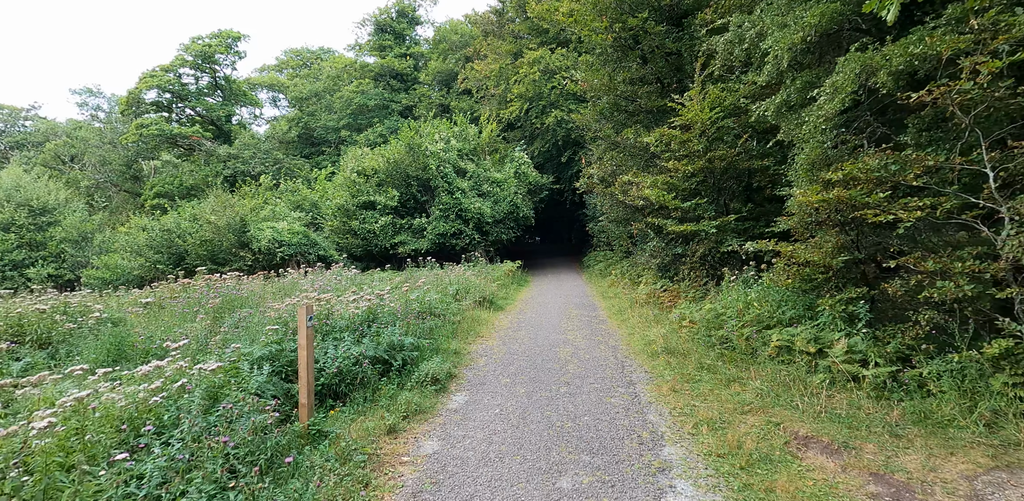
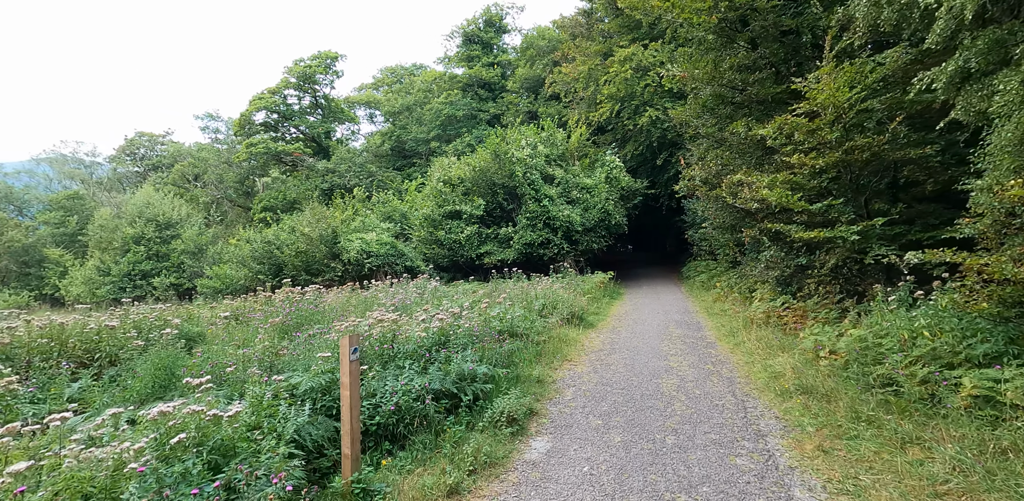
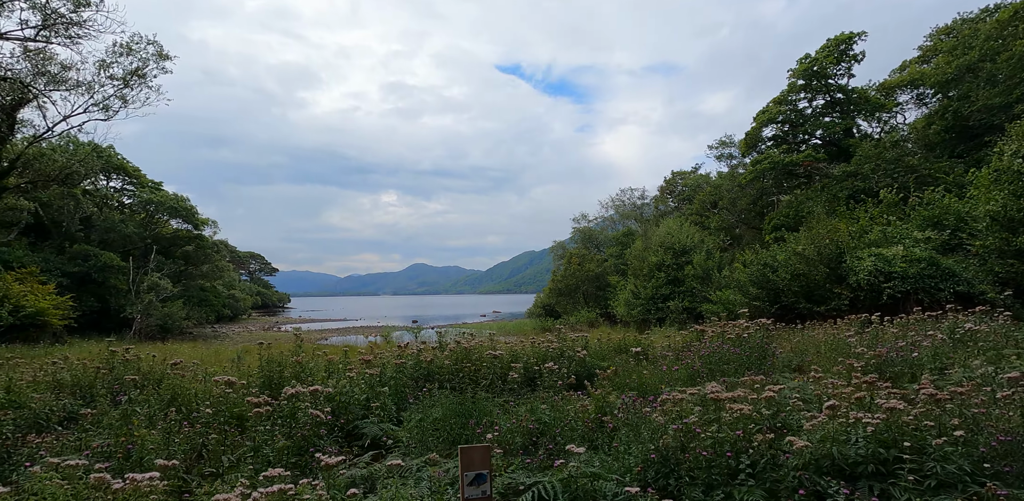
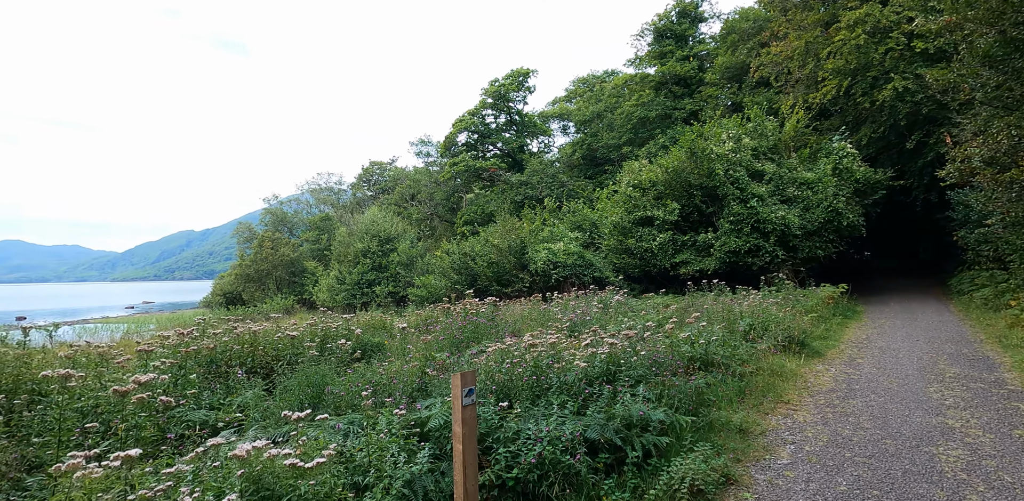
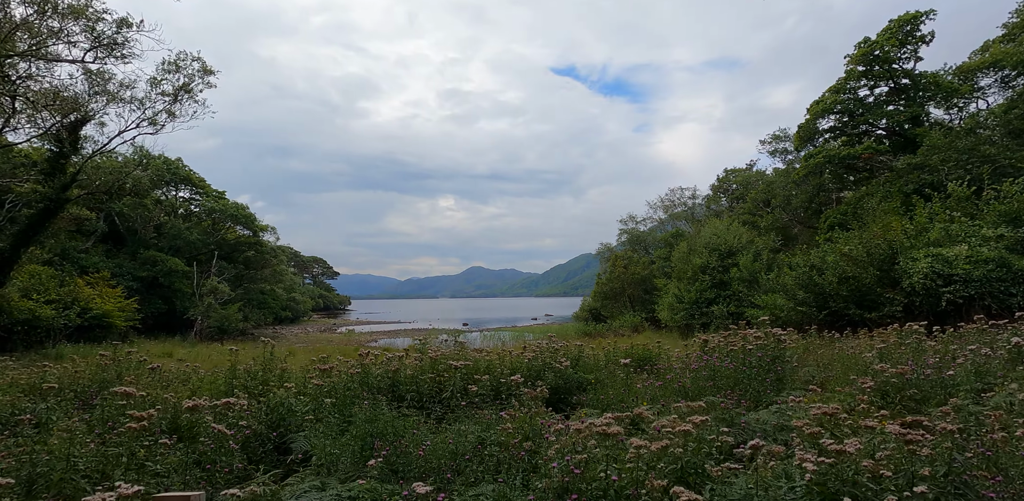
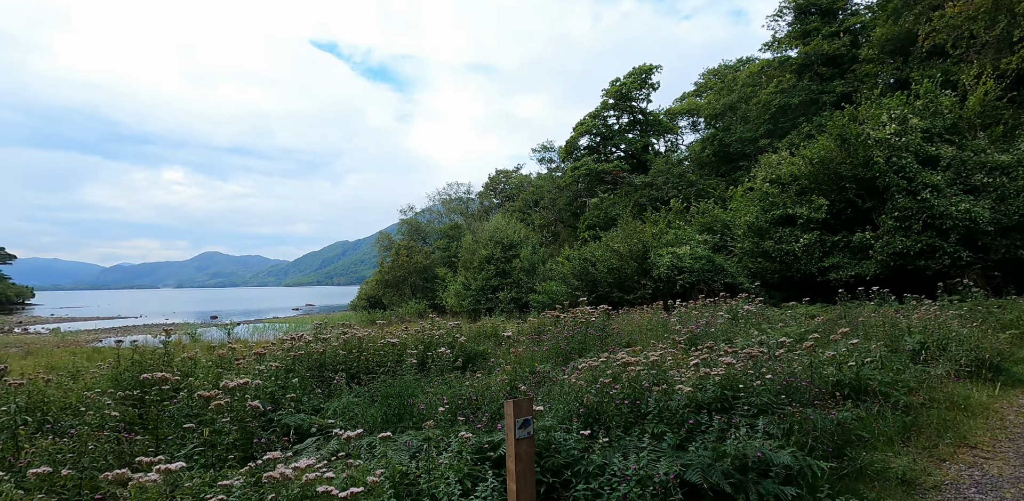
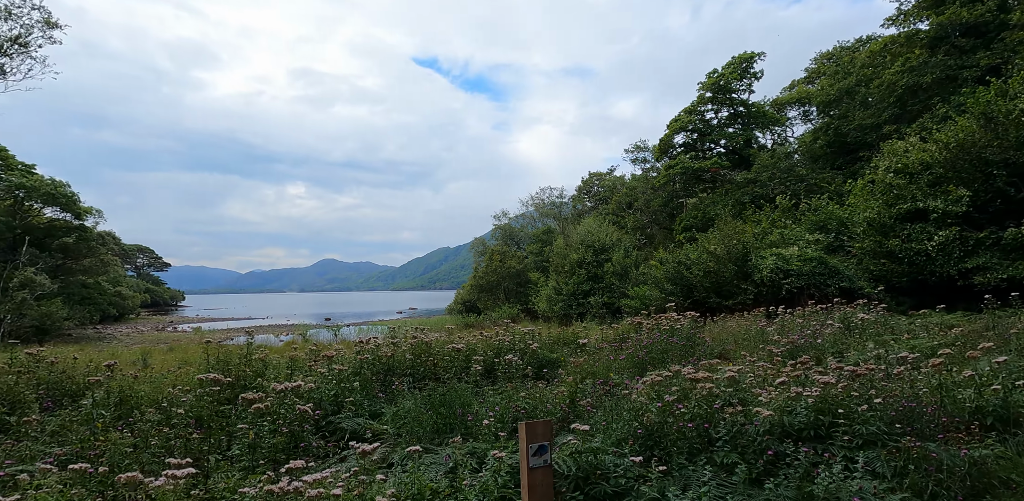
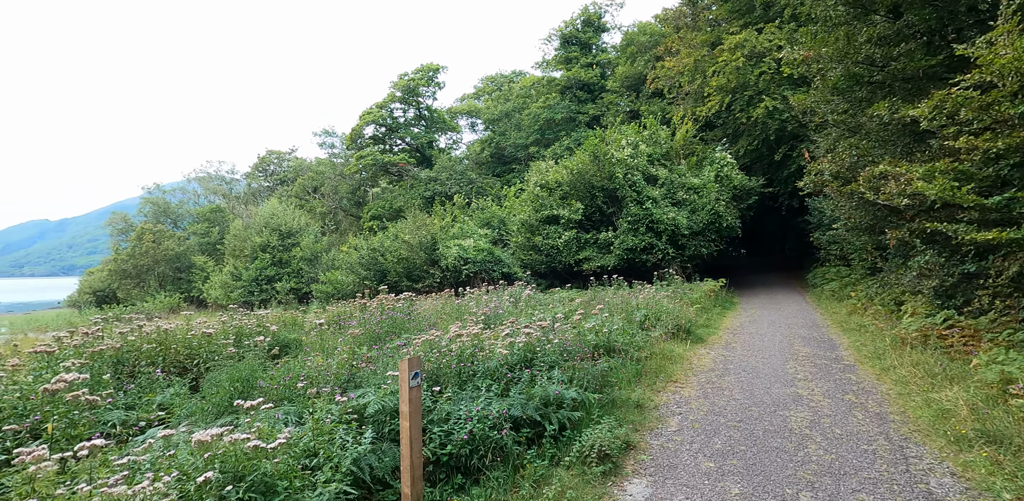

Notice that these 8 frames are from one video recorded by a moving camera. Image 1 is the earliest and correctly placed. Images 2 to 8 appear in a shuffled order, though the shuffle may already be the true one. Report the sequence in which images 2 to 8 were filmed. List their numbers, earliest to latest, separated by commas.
2, 8, 4, 6, 7, 3, 5
